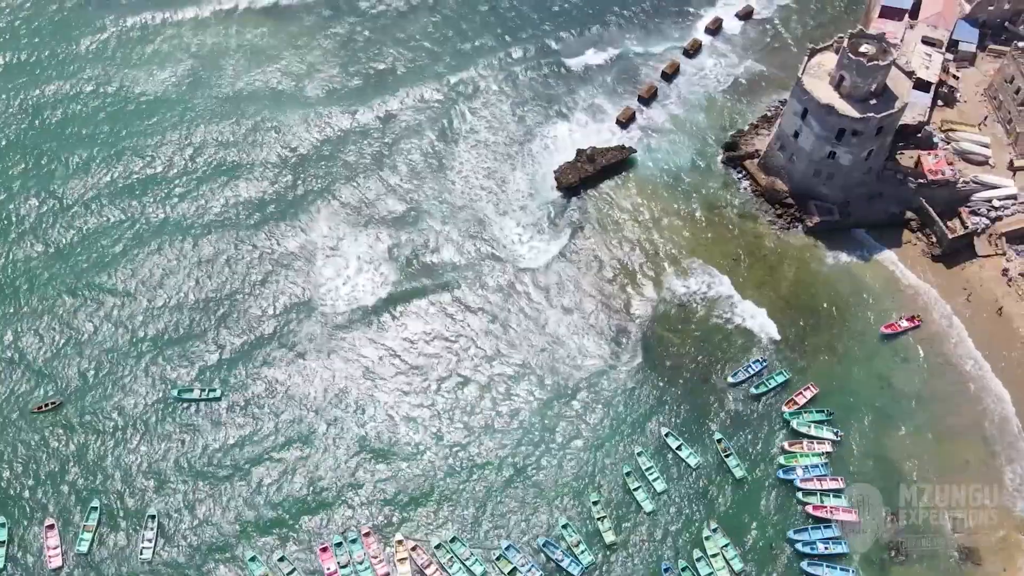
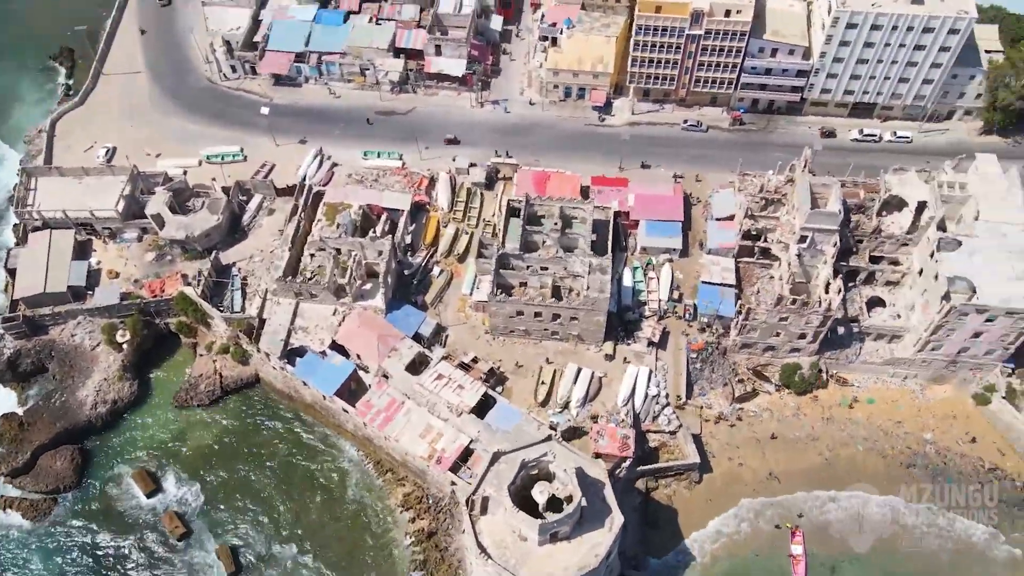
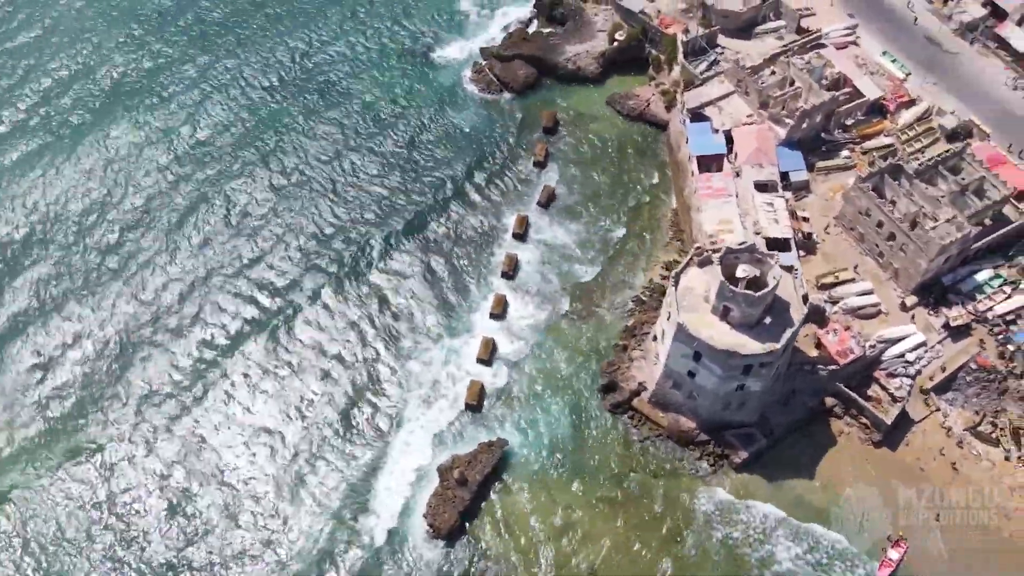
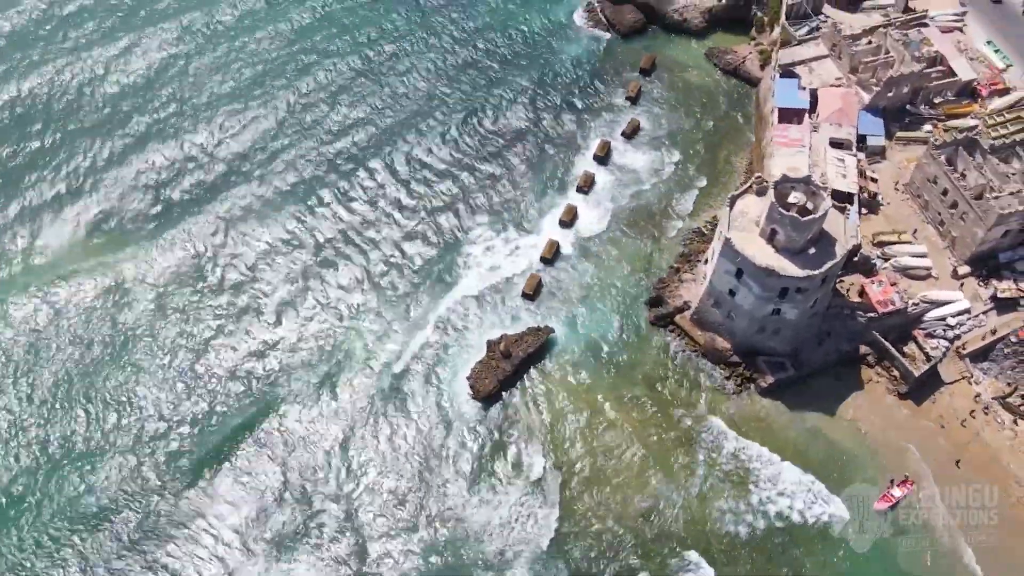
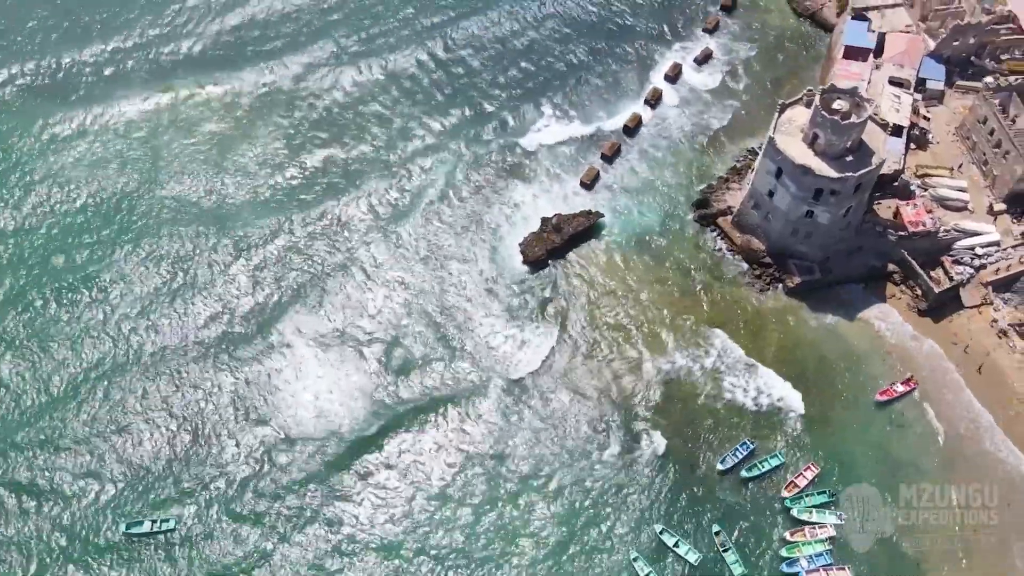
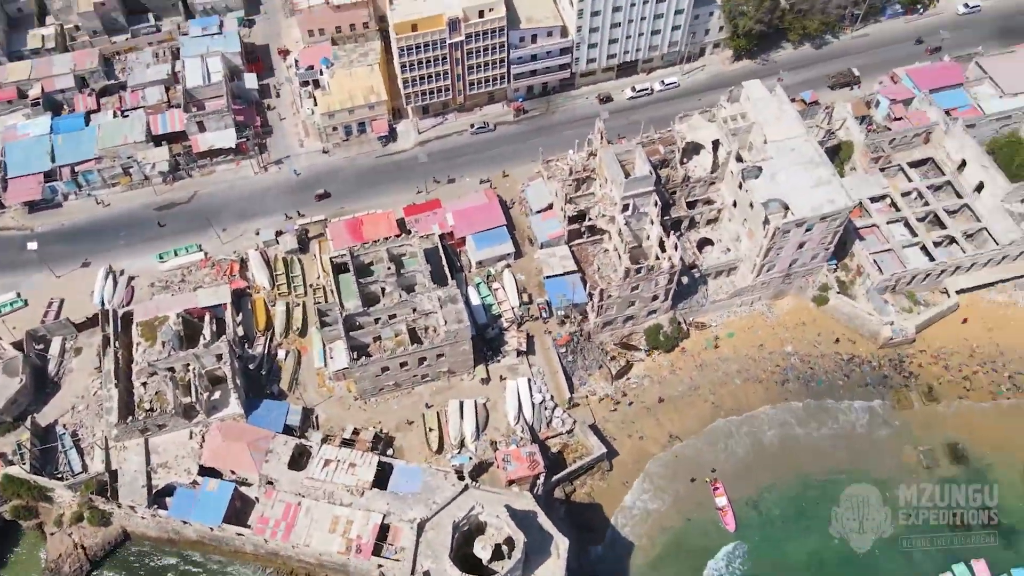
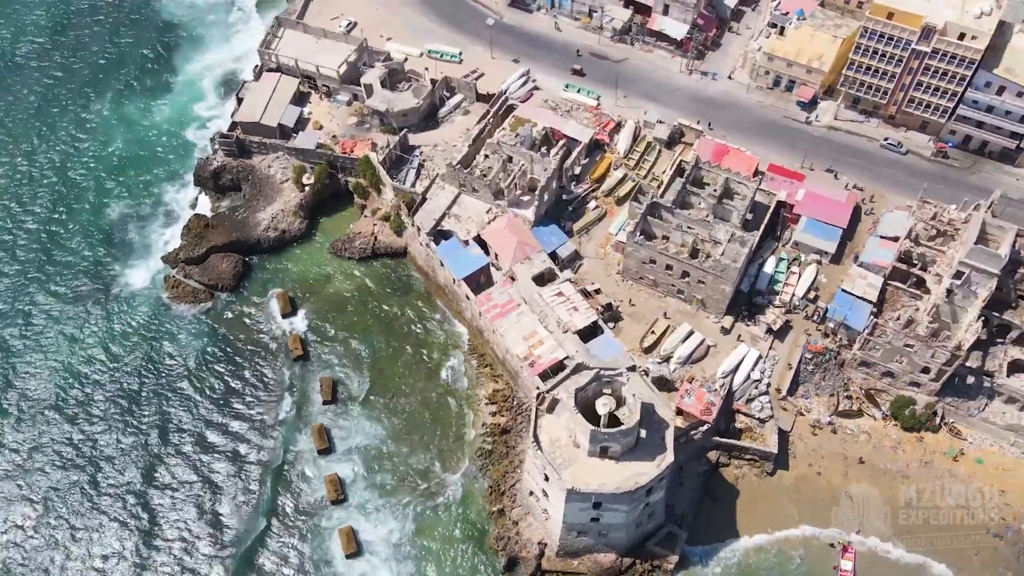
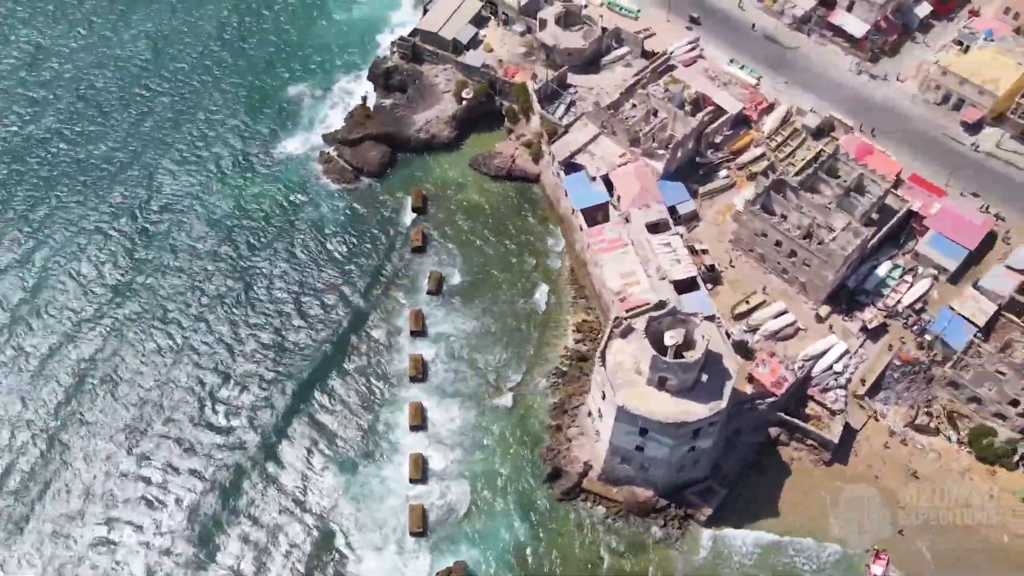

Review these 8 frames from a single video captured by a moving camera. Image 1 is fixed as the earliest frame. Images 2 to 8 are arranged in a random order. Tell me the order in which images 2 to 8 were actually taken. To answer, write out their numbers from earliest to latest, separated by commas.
5, 4, 3, 8, 7, 2, 6
